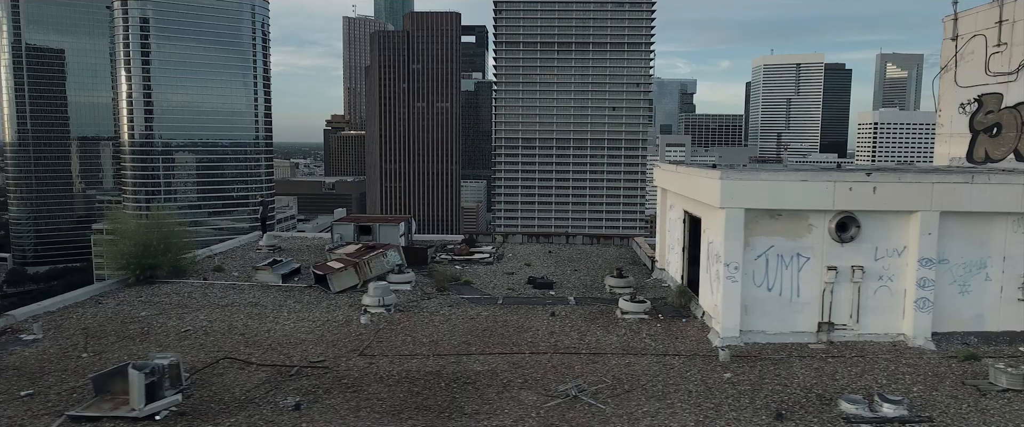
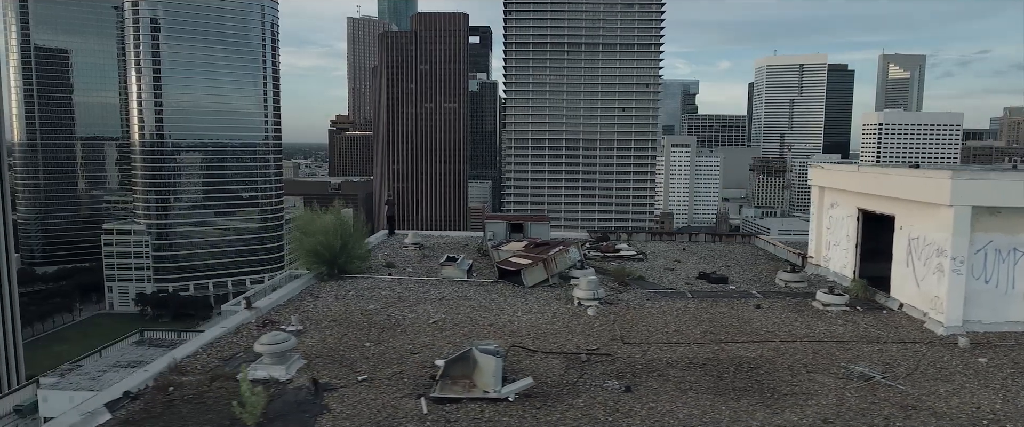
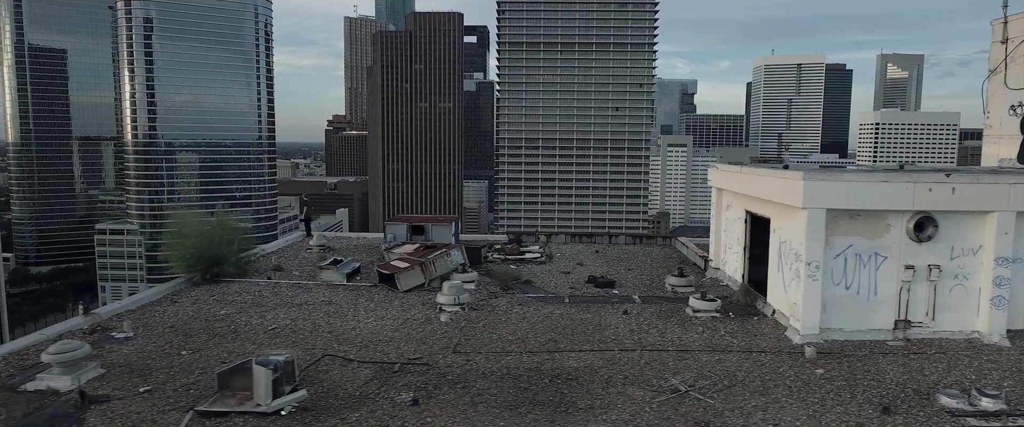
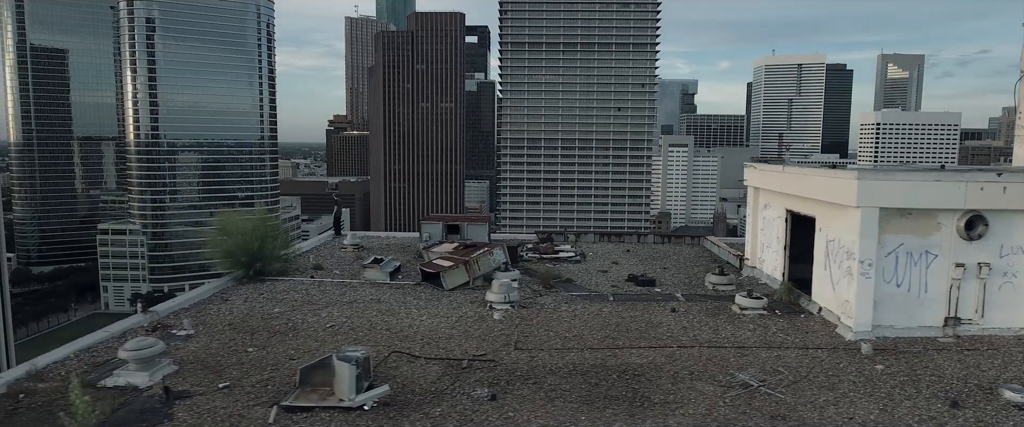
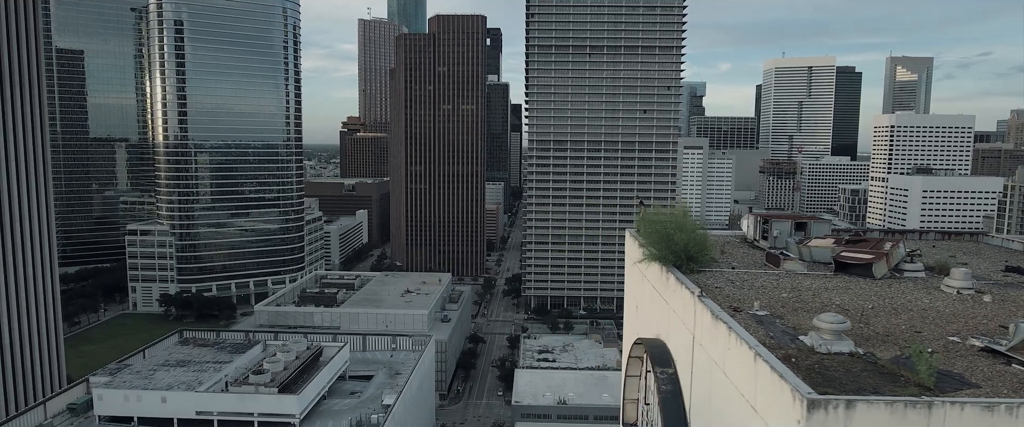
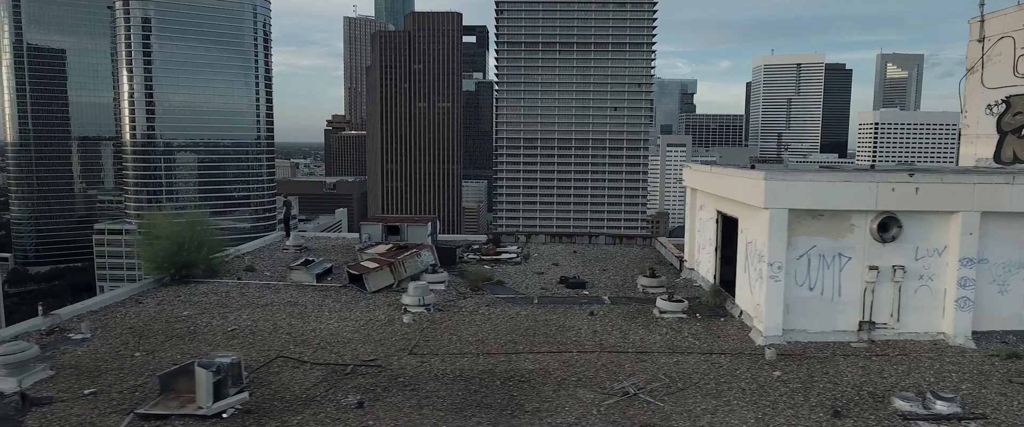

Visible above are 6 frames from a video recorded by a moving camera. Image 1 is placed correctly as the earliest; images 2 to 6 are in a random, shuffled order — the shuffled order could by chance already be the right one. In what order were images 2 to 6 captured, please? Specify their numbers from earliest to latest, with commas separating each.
6, 3, 4, 2, 5
